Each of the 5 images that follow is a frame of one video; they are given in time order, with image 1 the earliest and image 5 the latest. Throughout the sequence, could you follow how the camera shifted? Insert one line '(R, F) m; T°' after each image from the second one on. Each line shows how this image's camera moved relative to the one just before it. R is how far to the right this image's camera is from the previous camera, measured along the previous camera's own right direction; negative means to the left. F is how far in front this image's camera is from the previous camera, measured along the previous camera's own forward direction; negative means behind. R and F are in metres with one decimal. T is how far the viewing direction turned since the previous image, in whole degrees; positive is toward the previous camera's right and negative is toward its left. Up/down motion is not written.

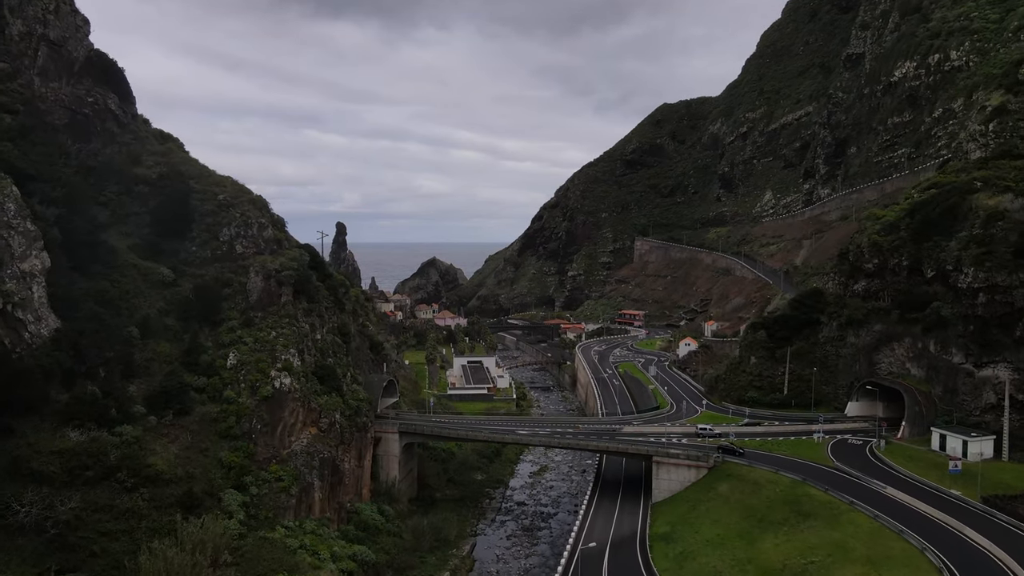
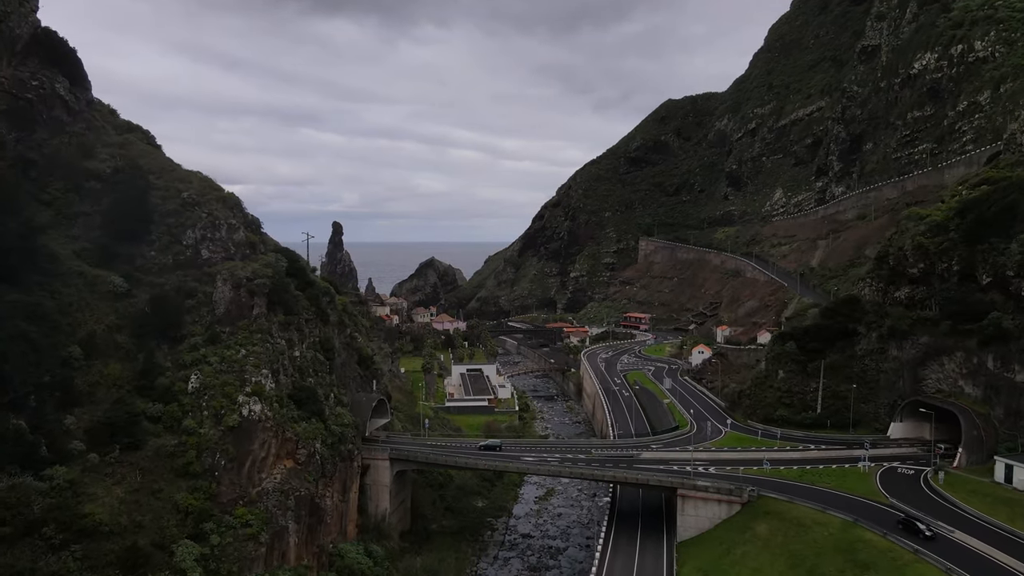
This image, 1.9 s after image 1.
(-0.4, +5.9) m; 0°
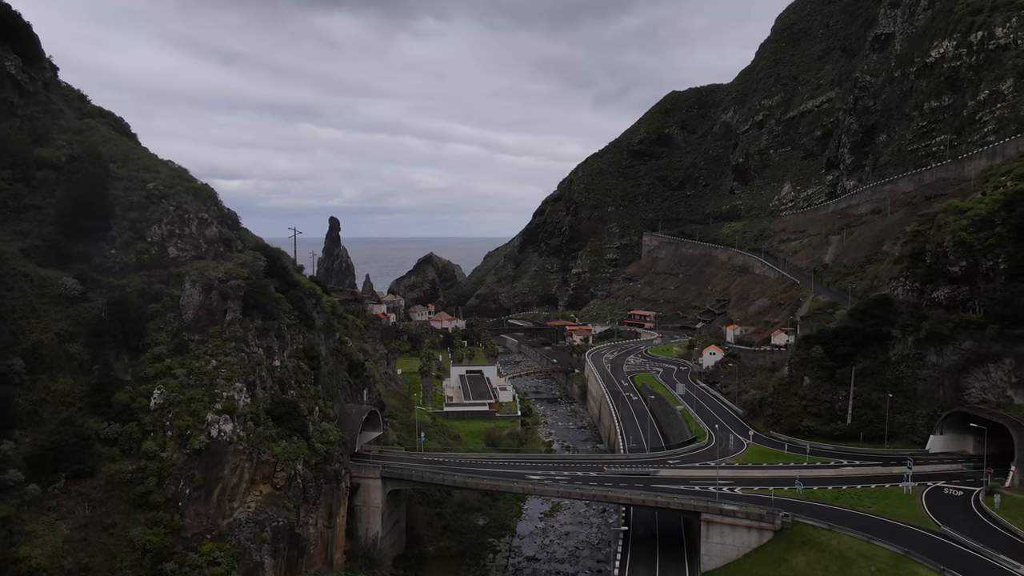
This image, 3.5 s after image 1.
(-0.3, +4.5) m; 0°
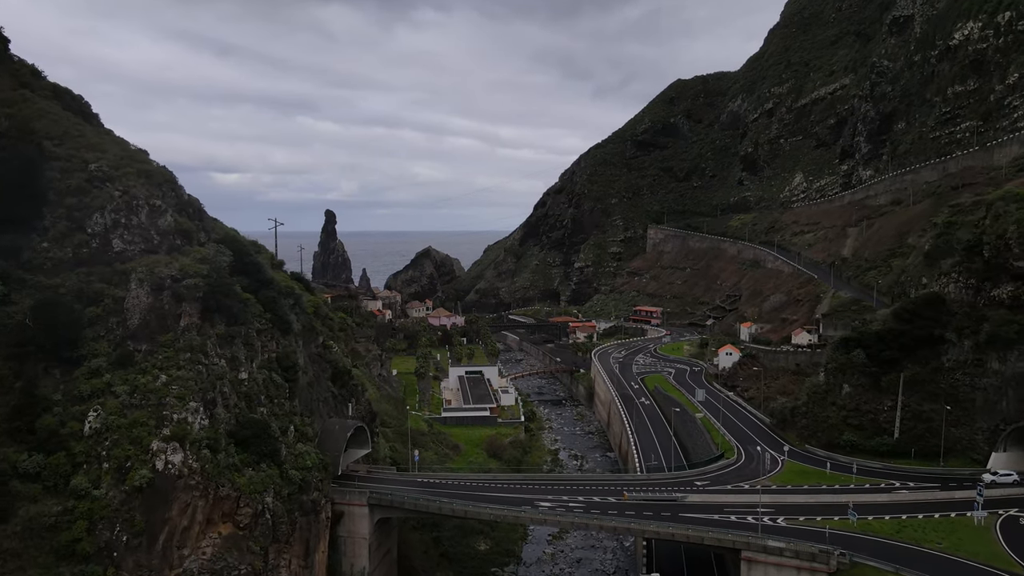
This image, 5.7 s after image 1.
(-0.5, +5.7) m; 0°
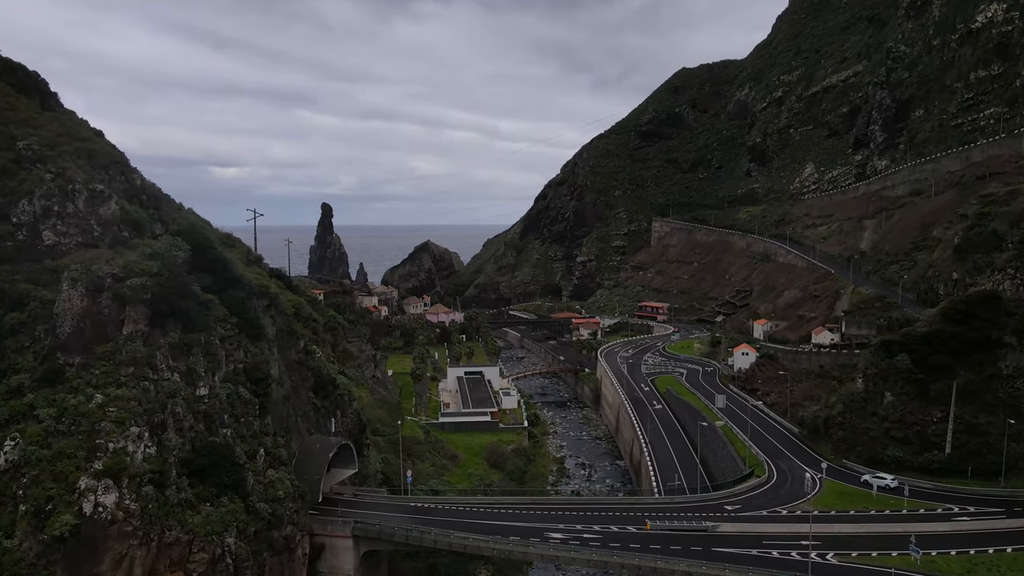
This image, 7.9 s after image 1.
(-0.3, +5.0) m; 0°
